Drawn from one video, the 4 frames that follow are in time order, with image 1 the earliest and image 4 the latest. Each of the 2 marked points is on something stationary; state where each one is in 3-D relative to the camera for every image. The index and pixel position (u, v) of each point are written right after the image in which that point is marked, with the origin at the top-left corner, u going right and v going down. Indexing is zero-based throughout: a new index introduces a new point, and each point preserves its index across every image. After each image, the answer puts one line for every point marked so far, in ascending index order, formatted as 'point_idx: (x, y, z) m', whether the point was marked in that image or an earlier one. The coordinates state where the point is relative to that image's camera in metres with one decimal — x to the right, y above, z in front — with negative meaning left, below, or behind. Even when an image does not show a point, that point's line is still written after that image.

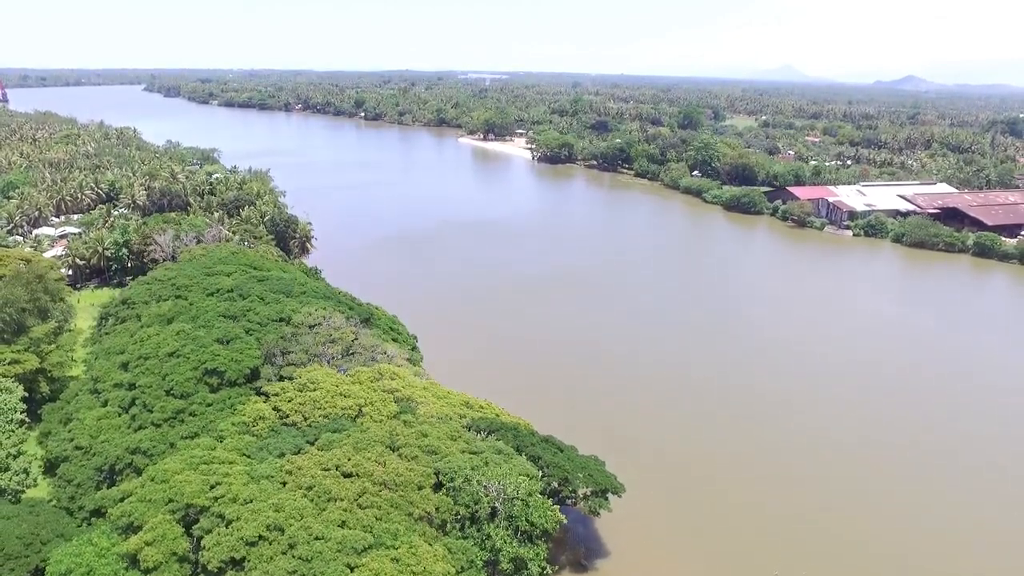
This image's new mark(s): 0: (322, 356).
0: (-8.4, -3.0, +19.7) m
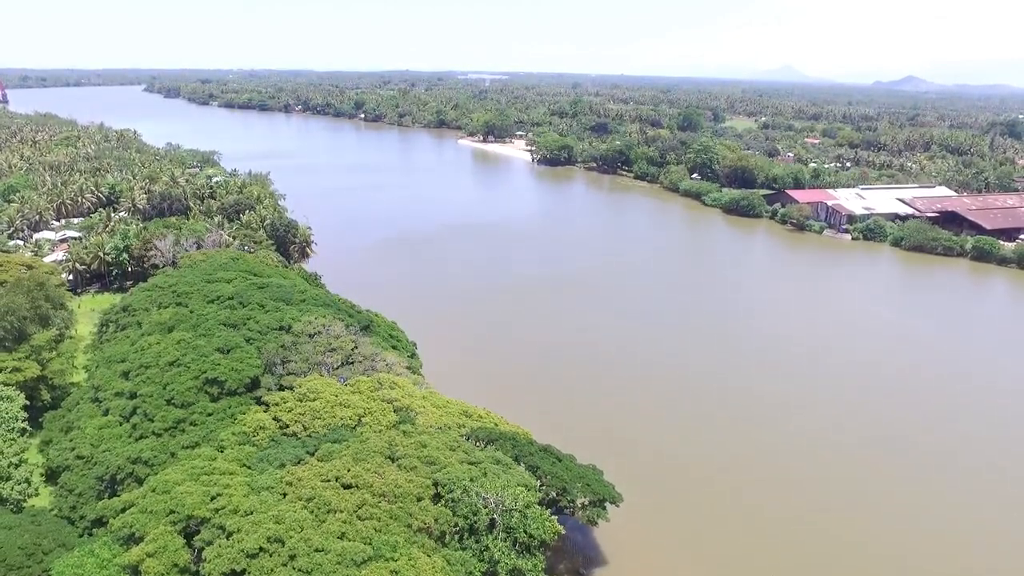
0: (-8.4, -3.4, +19.9) m
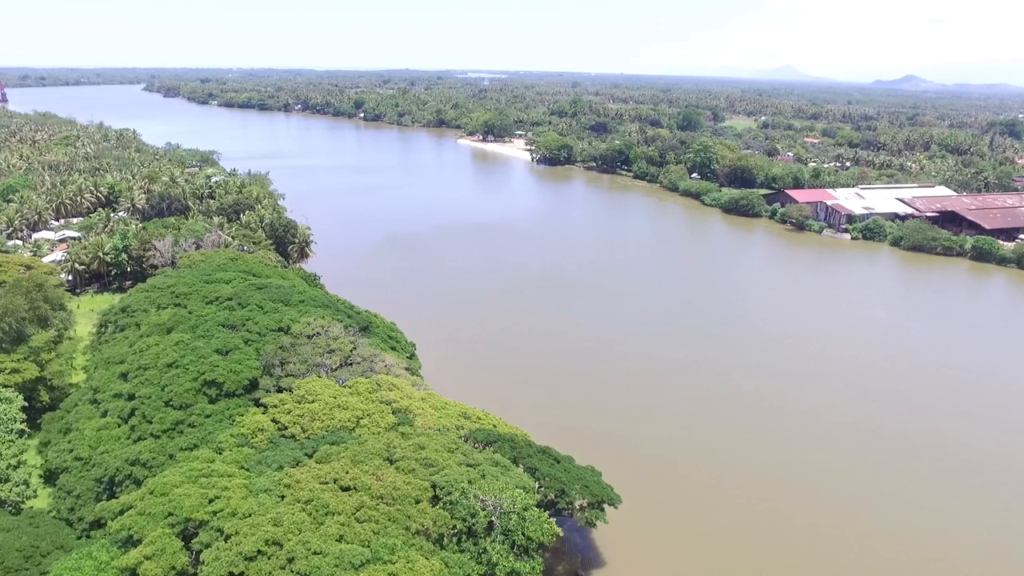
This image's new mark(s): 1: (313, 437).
0: (-8.5, -3.5, +19.9) m
1: (-7.4, -5.5, +16.7) m
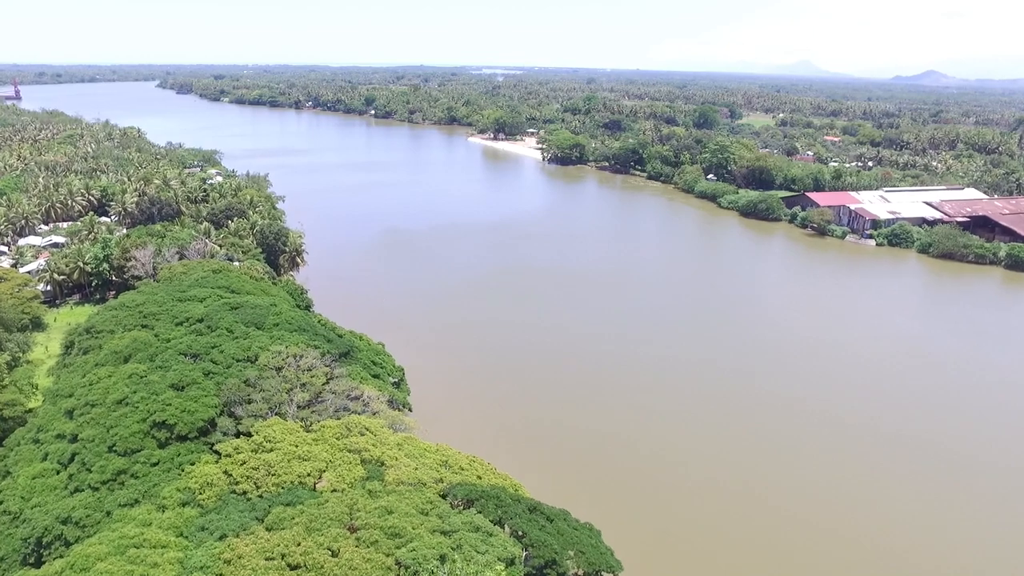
0: (-8.9, -4.6, +17.8) m
1: (-7.9, -6.7, +14.6) m
